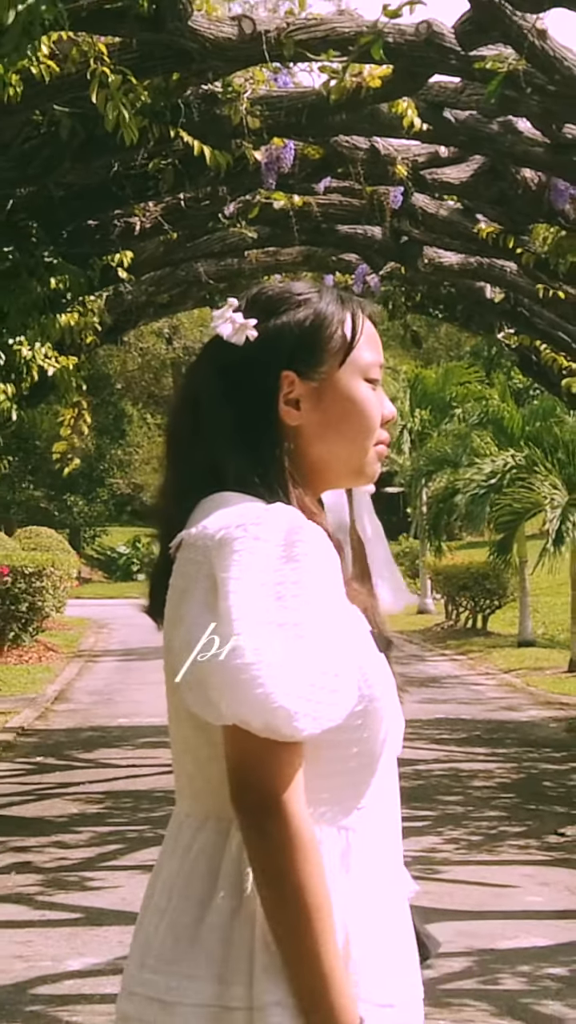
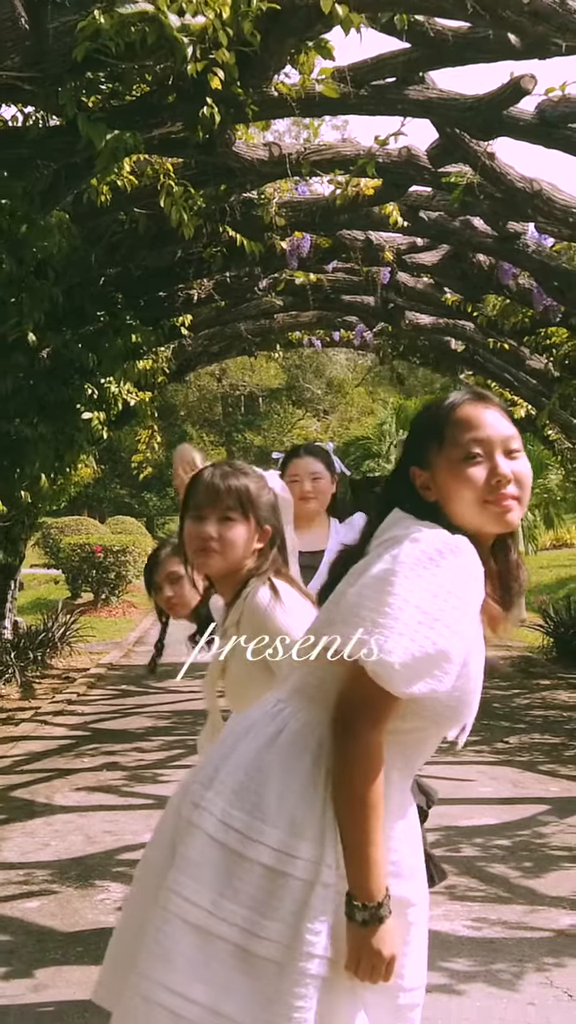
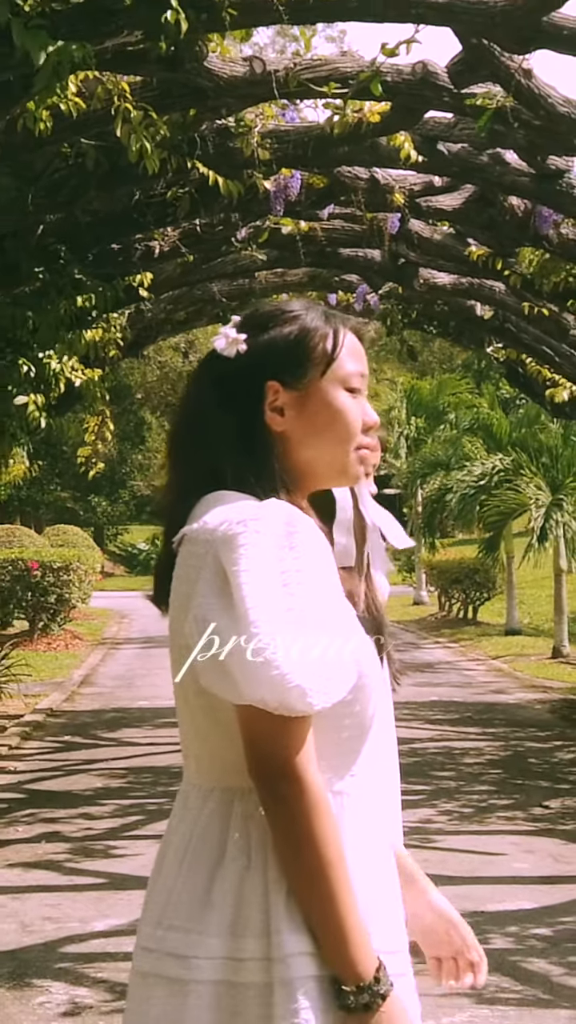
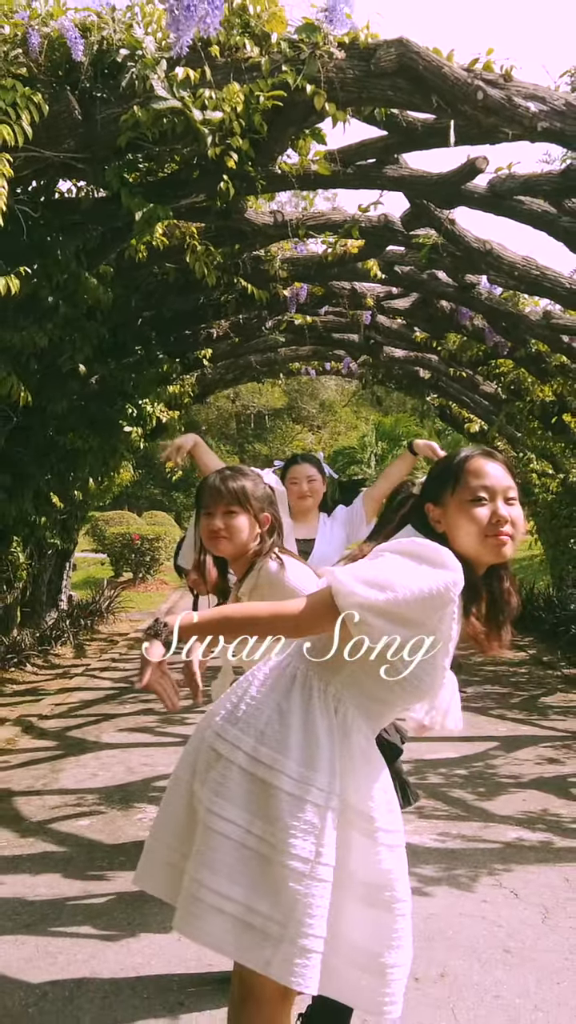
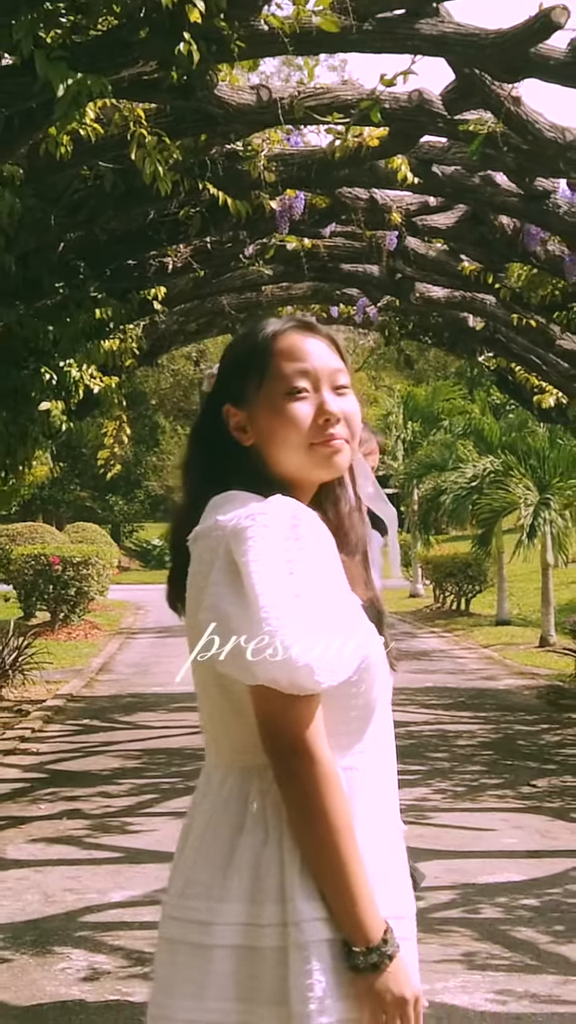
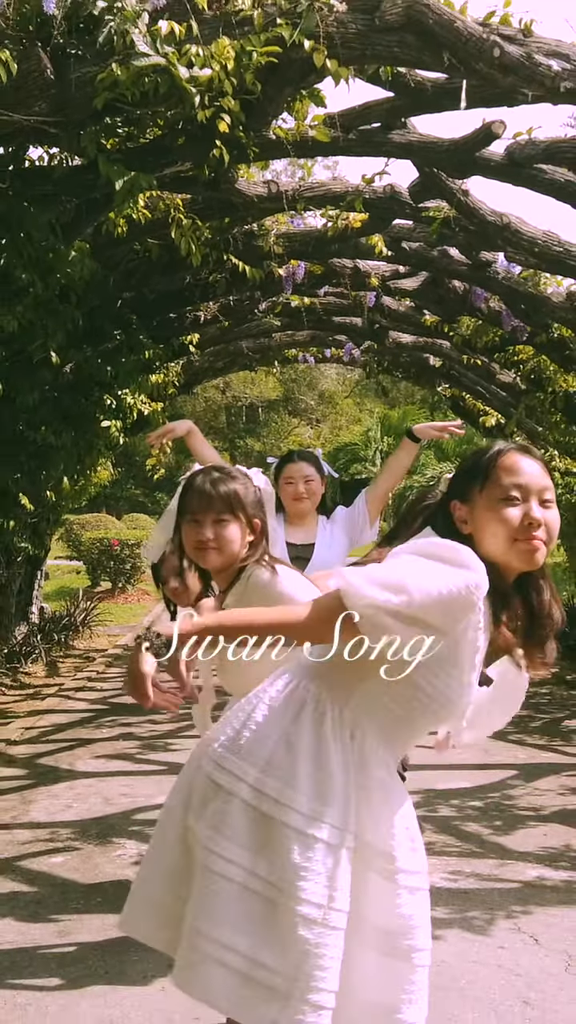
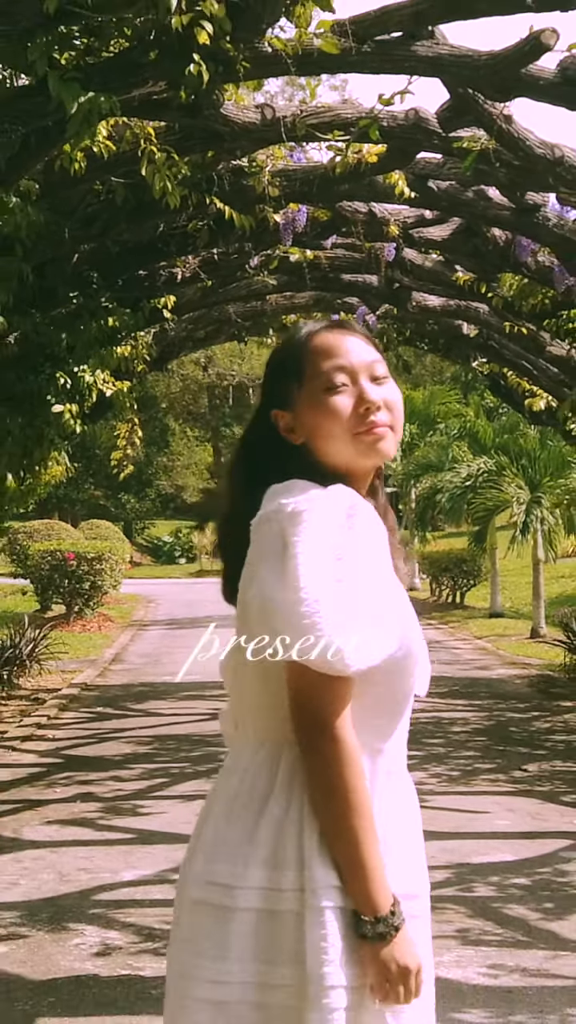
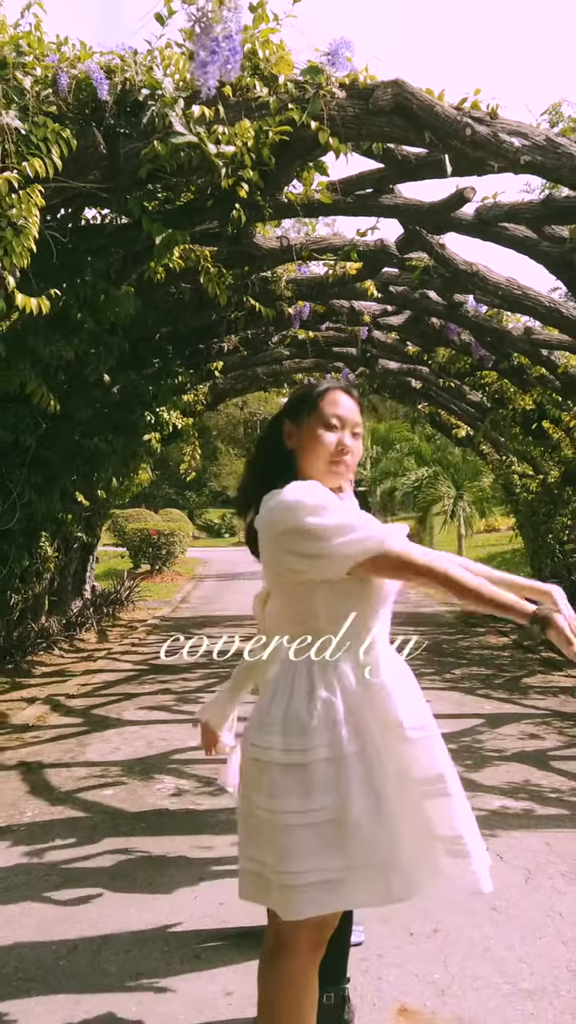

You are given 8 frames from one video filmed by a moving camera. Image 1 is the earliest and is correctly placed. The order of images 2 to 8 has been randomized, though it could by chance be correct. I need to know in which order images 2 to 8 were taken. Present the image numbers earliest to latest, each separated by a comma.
3, 5, 7, 2, 6, 4, 8
